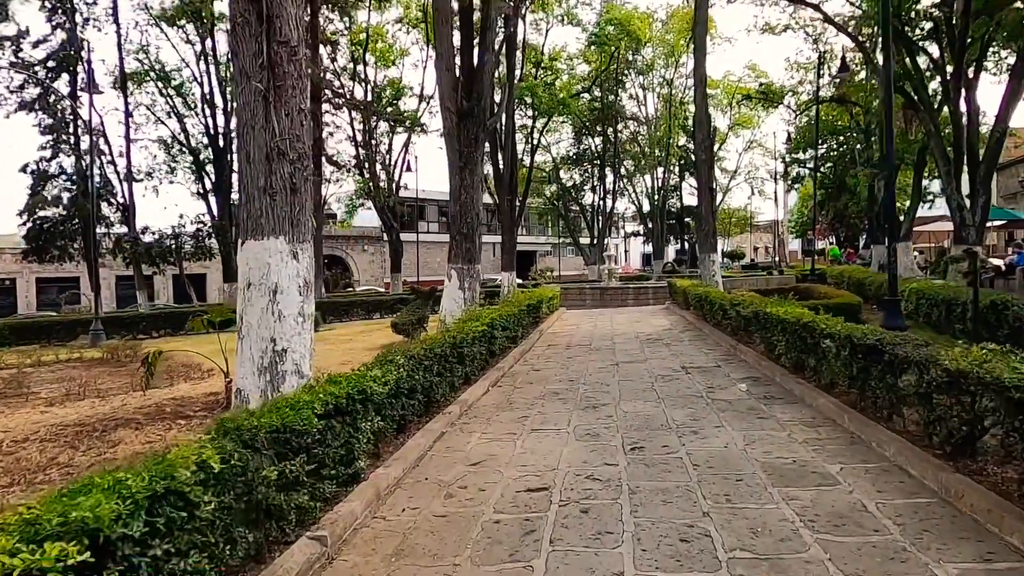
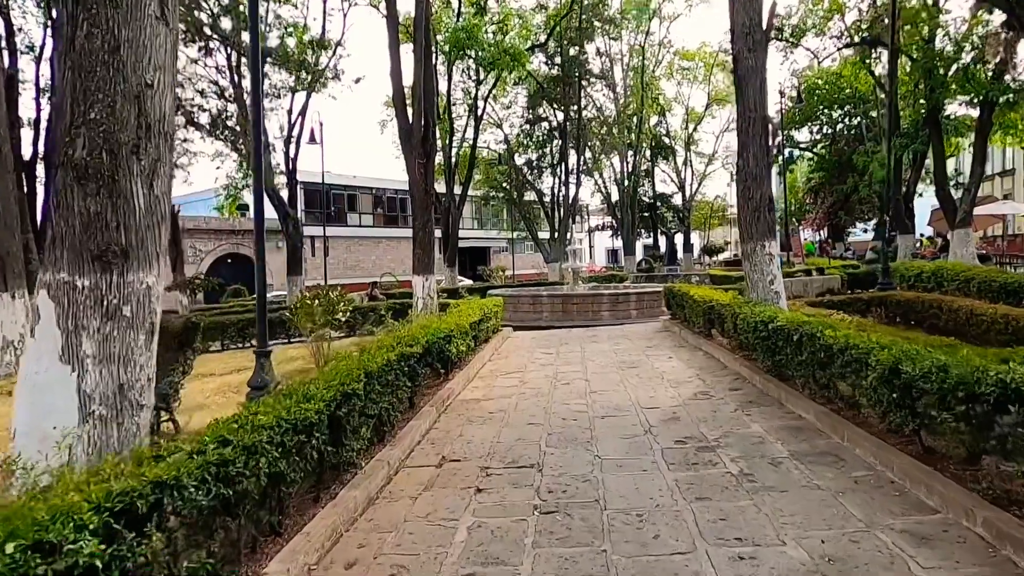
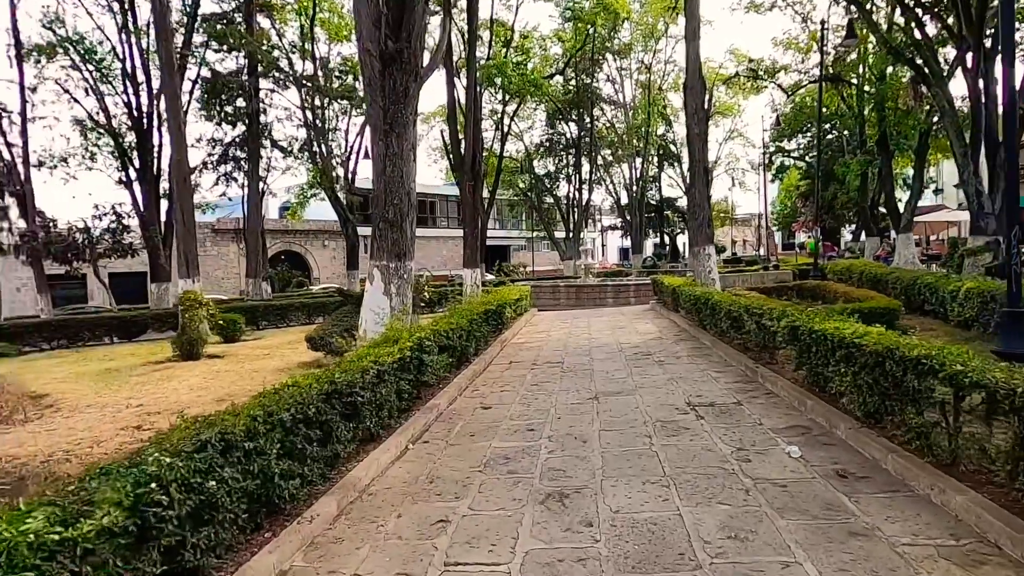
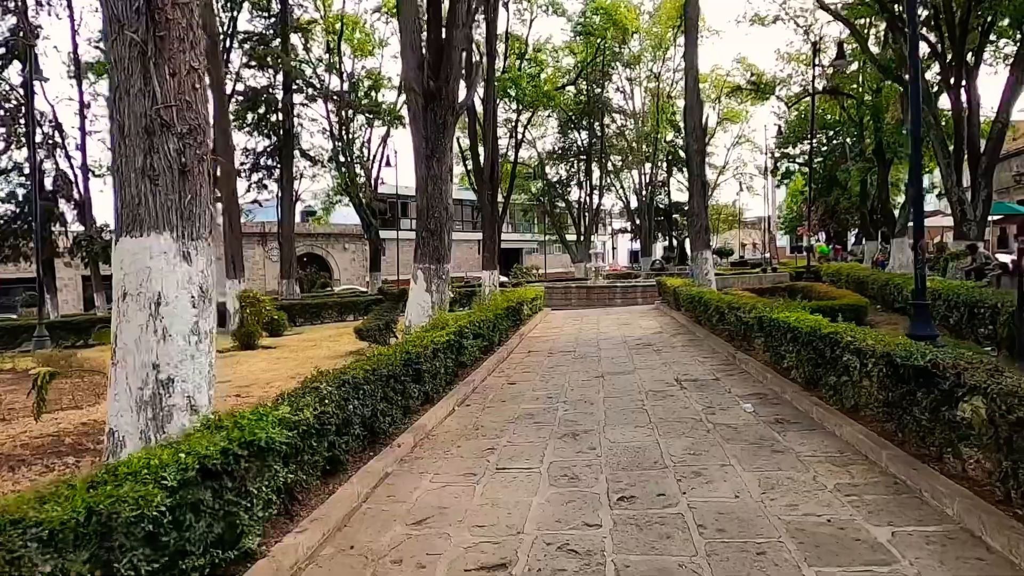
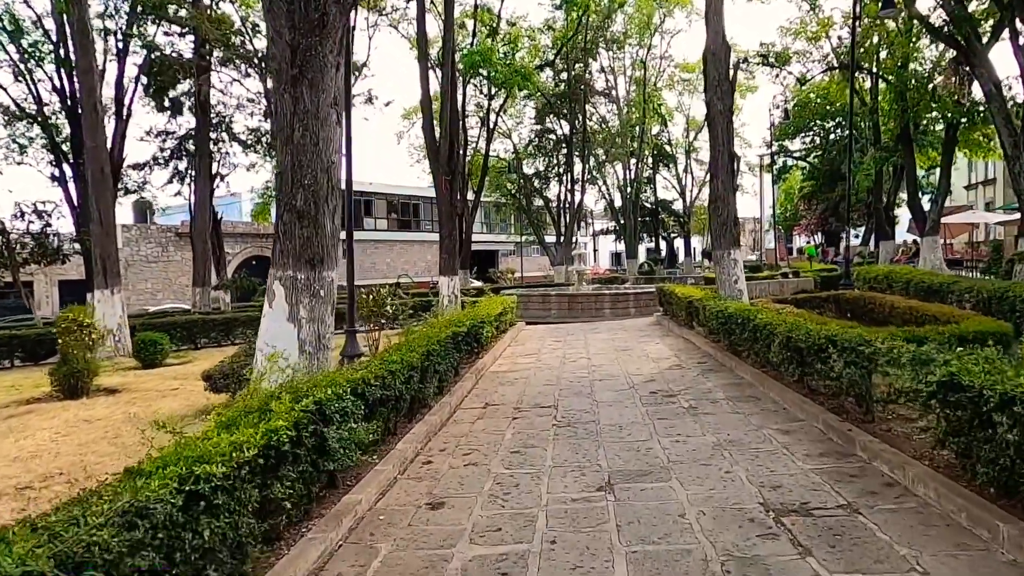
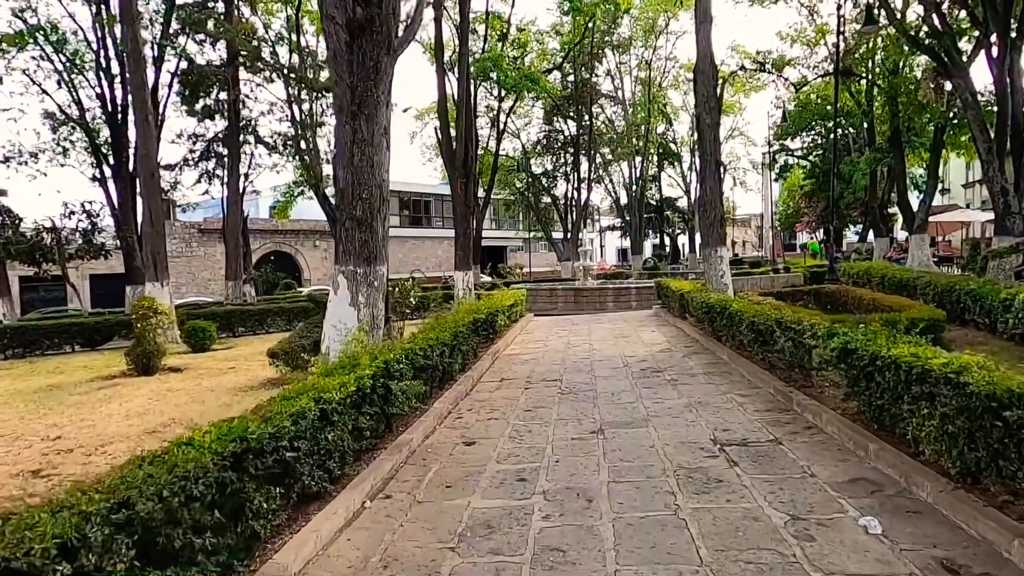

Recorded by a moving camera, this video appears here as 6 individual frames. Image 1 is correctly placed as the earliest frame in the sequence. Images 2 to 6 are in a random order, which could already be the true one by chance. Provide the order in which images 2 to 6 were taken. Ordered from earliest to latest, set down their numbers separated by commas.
4, 3, 6, 5, 2
